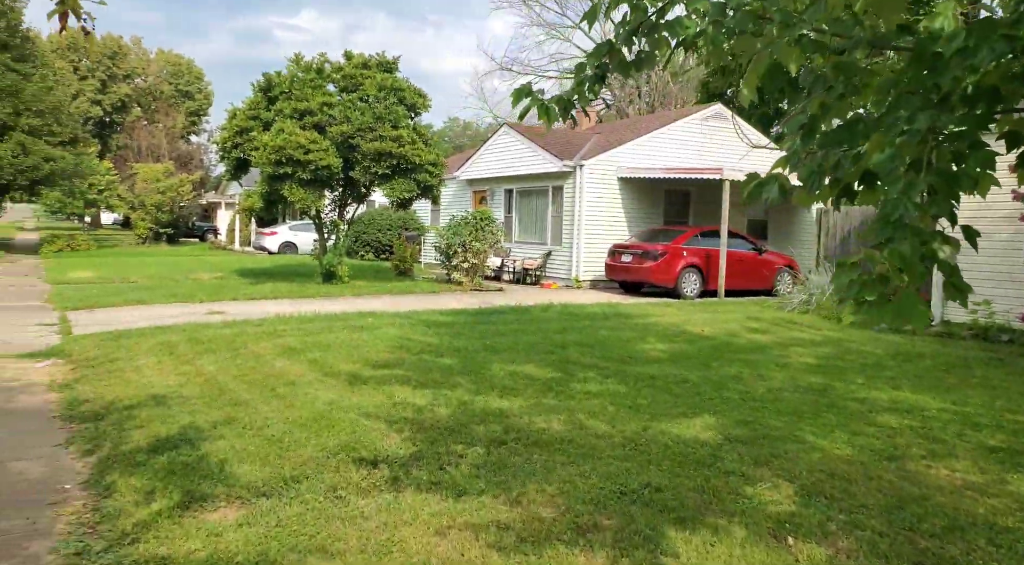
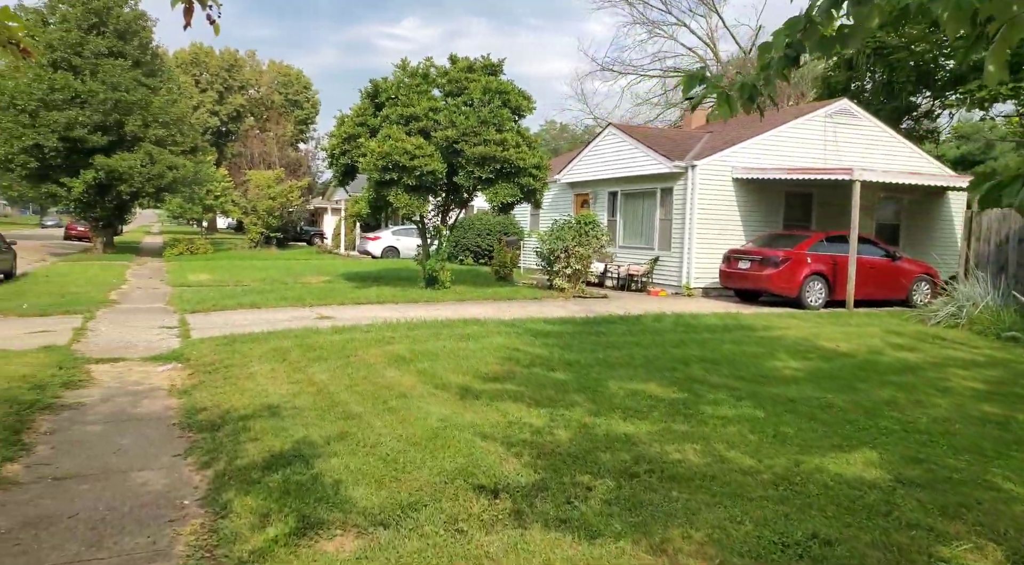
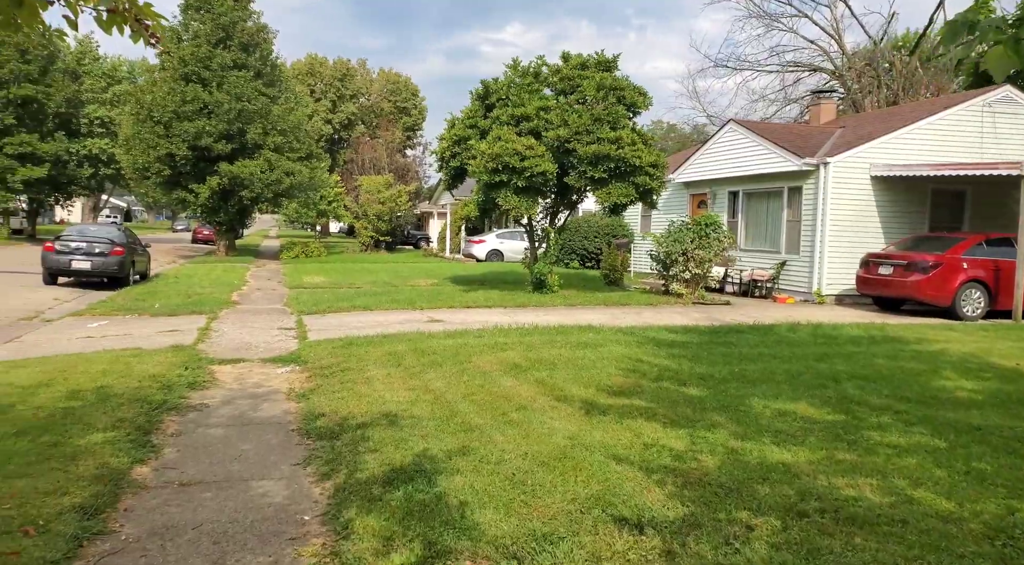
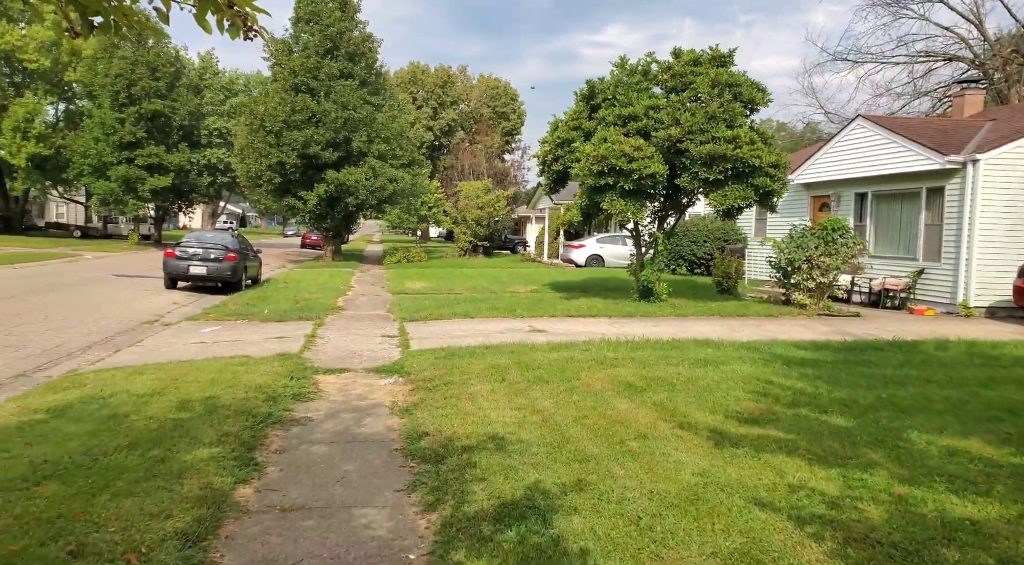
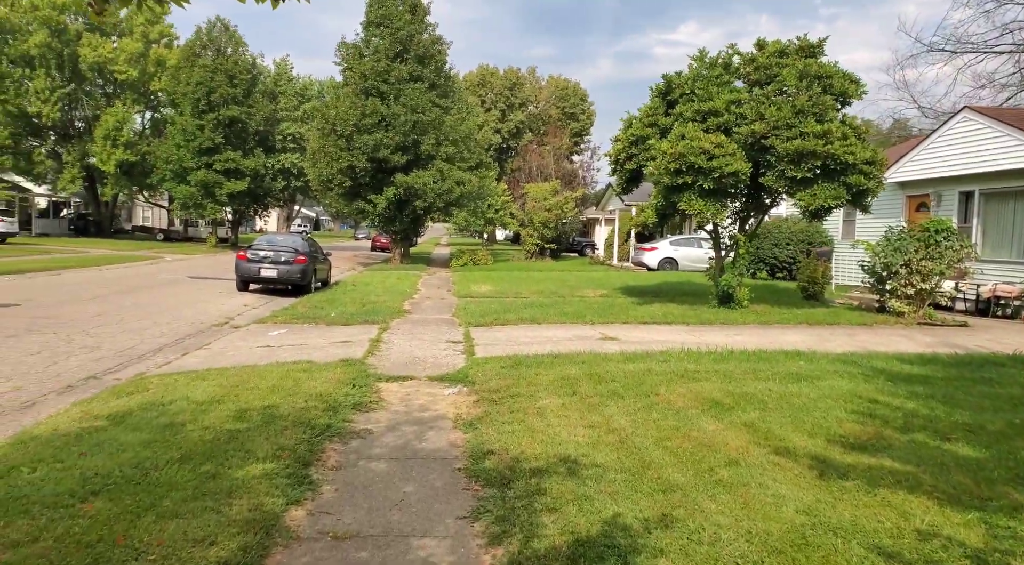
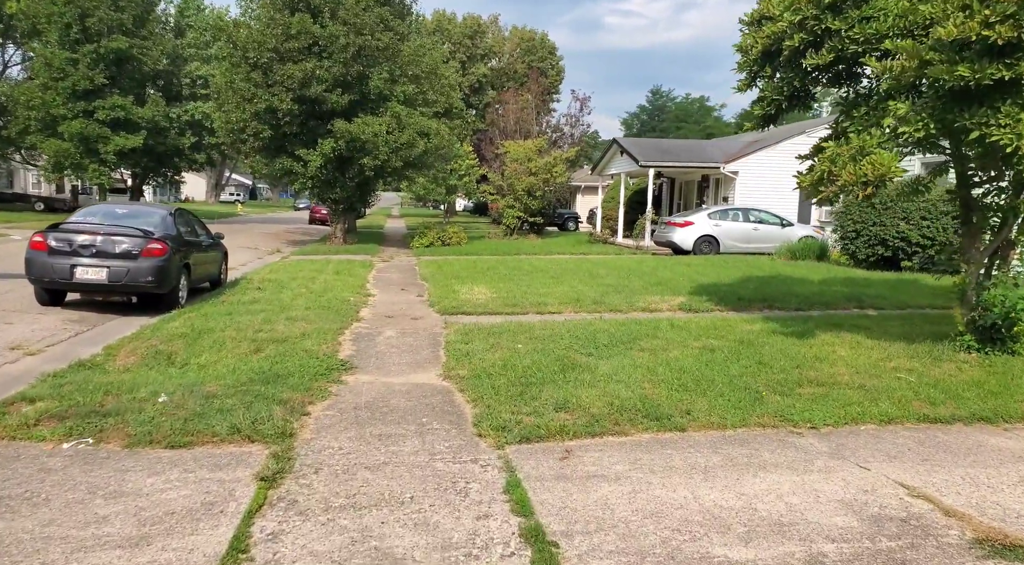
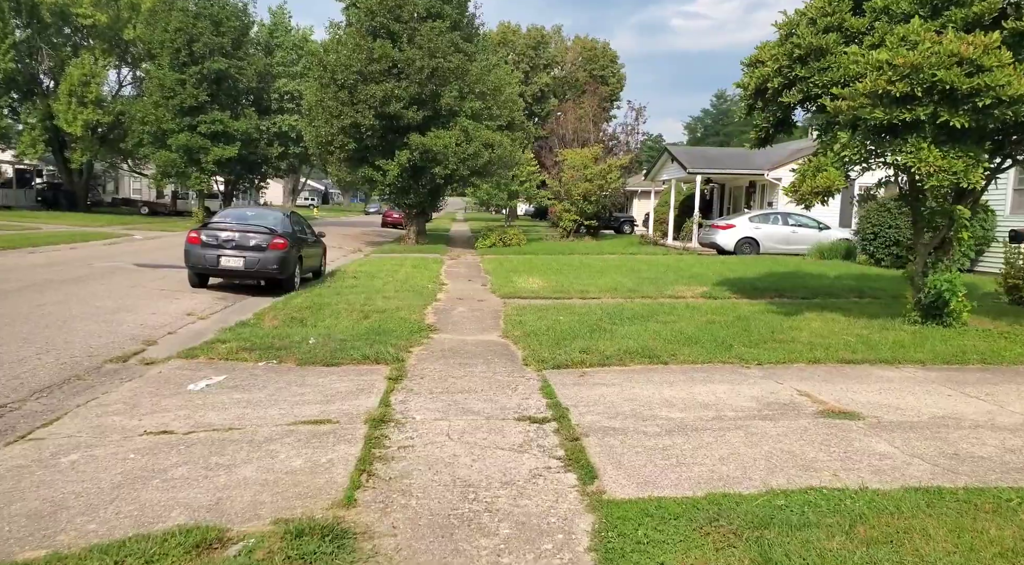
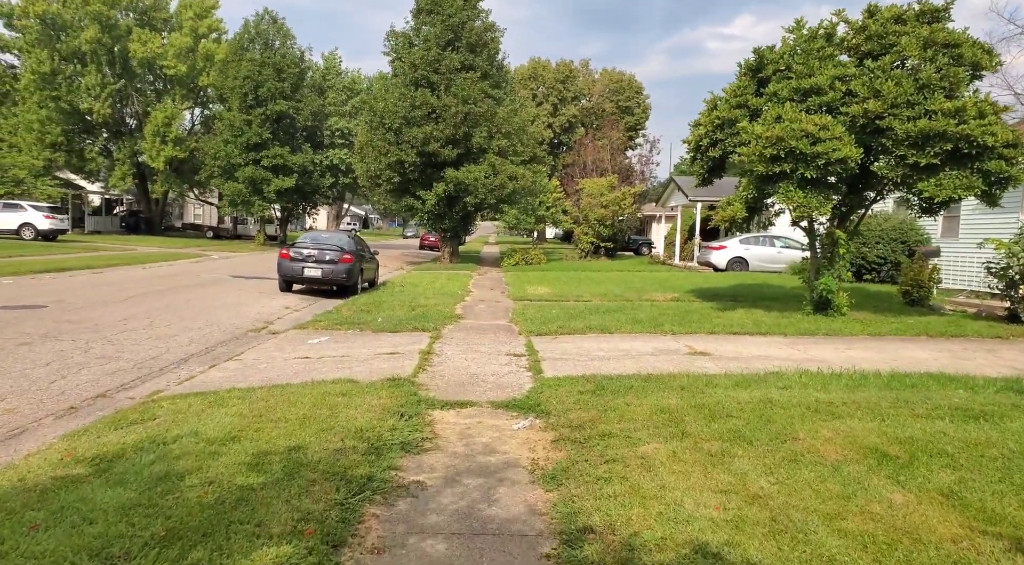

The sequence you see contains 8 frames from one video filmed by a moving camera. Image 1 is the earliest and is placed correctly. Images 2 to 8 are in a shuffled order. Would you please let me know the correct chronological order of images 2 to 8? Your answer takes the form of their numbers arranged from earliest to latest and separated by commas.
2, 3, 4, 5, 8, 7, 6
